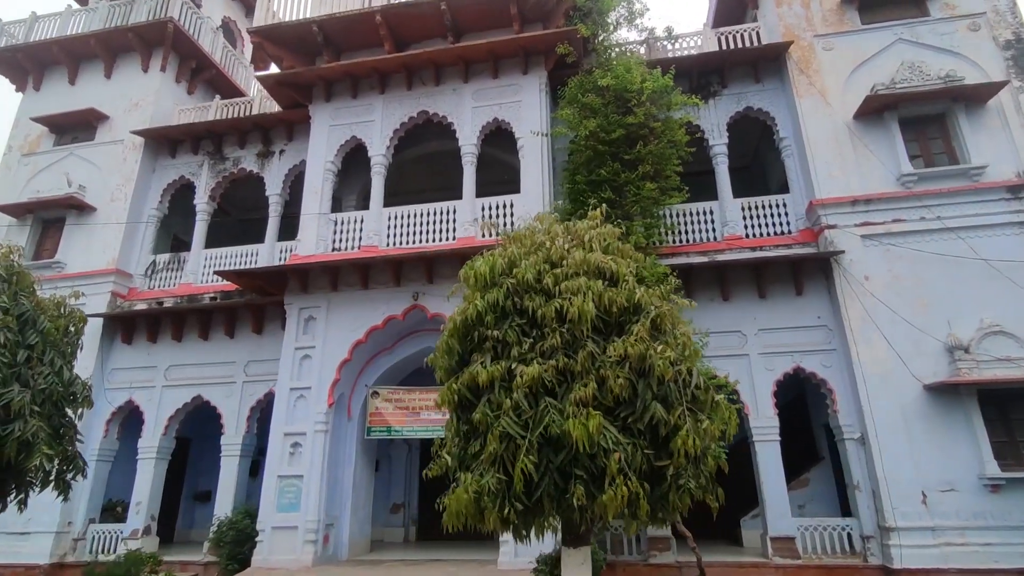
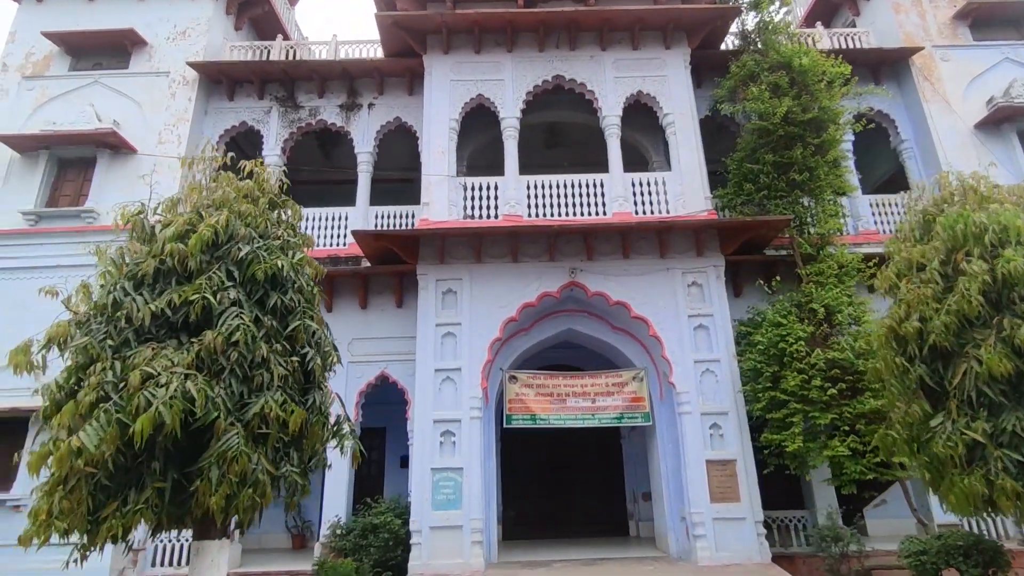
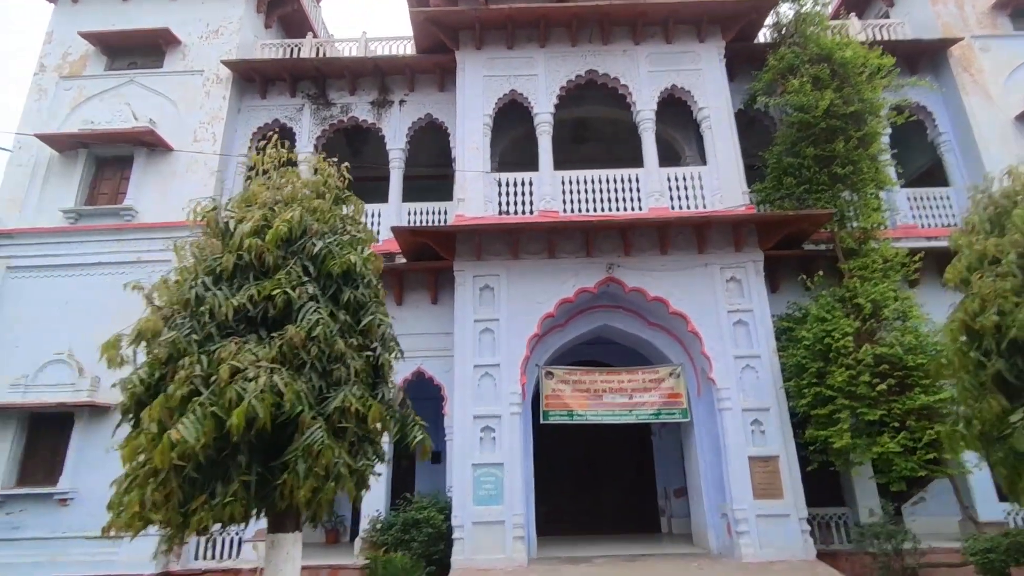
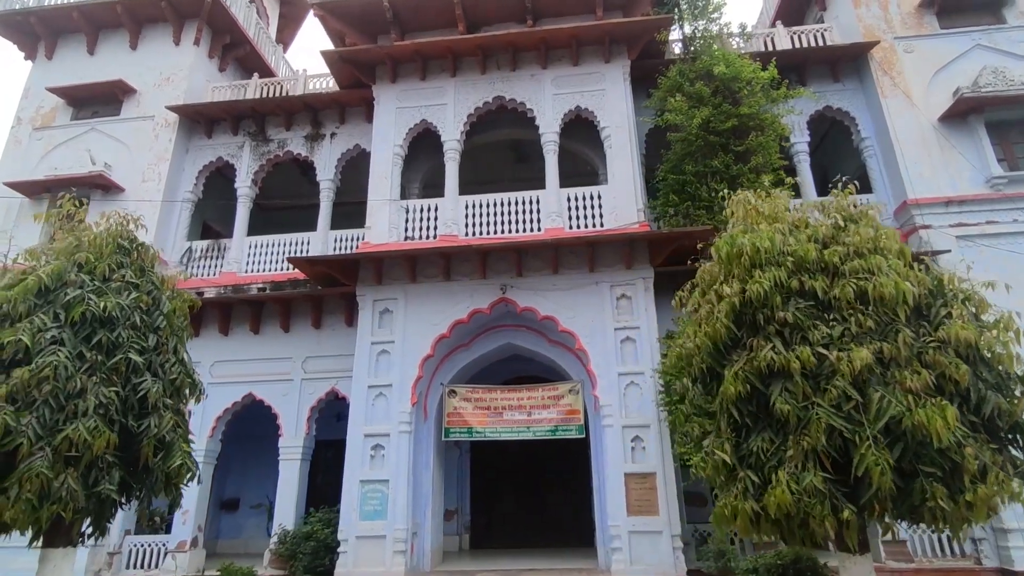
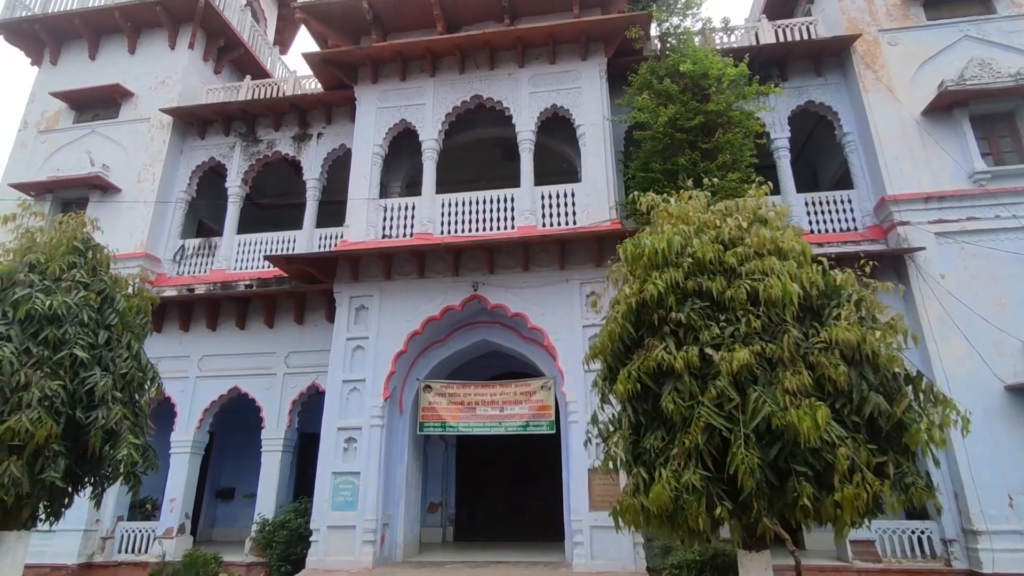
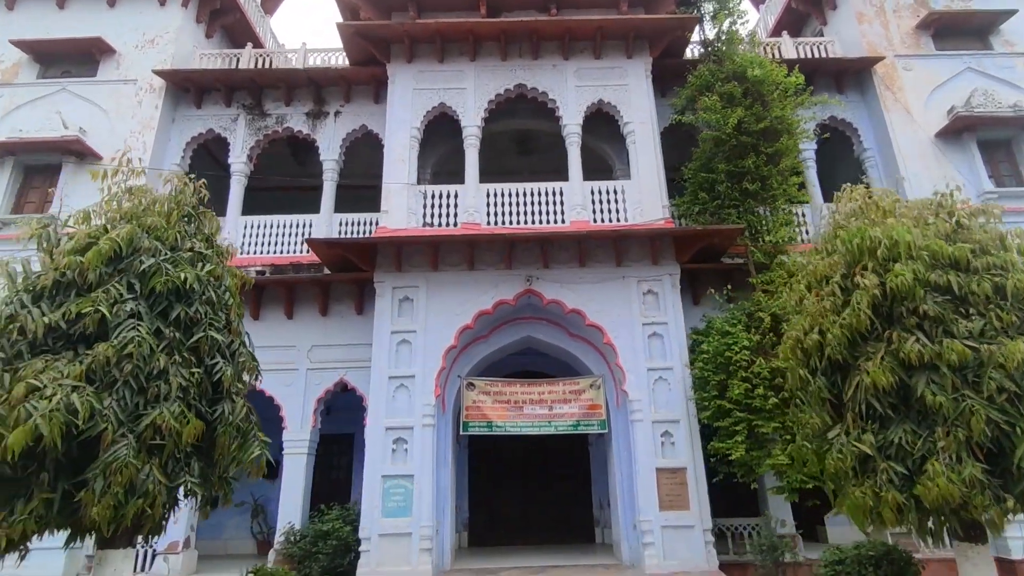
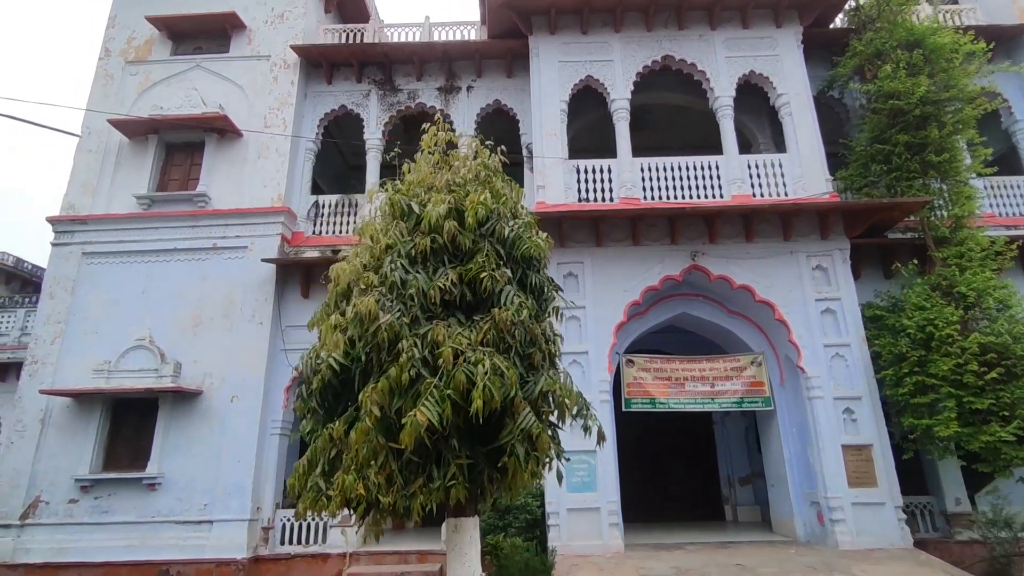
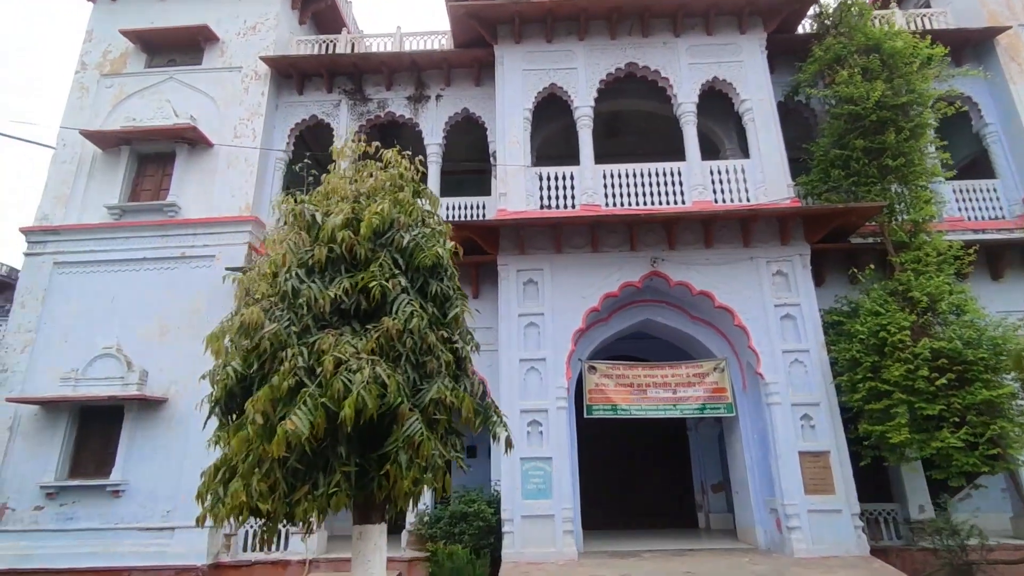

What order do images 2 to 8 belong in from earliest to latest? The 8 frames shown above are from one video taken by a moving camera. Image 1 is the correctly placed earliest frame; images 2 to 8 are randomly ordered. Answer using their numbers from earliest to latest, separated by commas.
5, 4, 6, 2, 3, 8, 7
